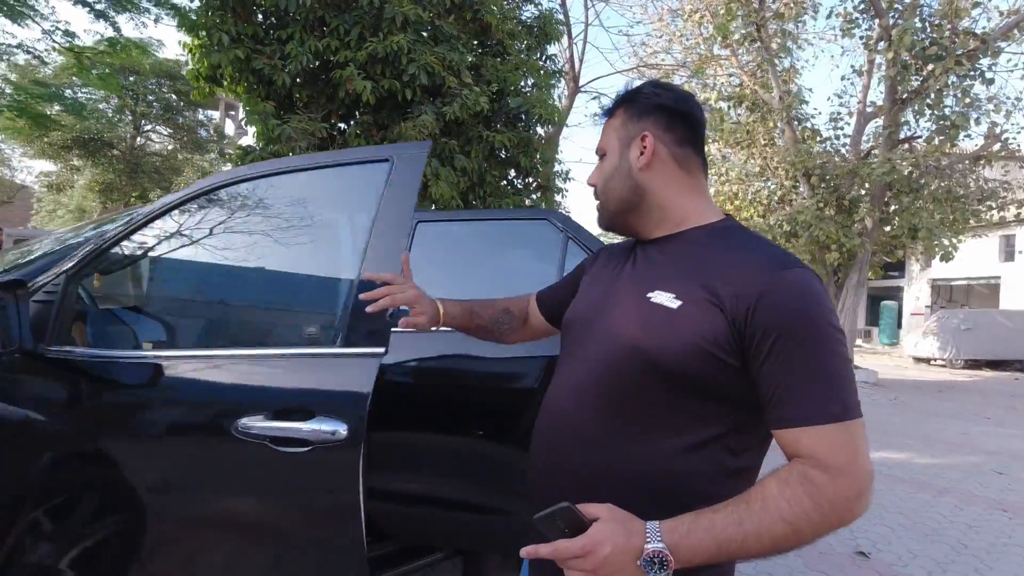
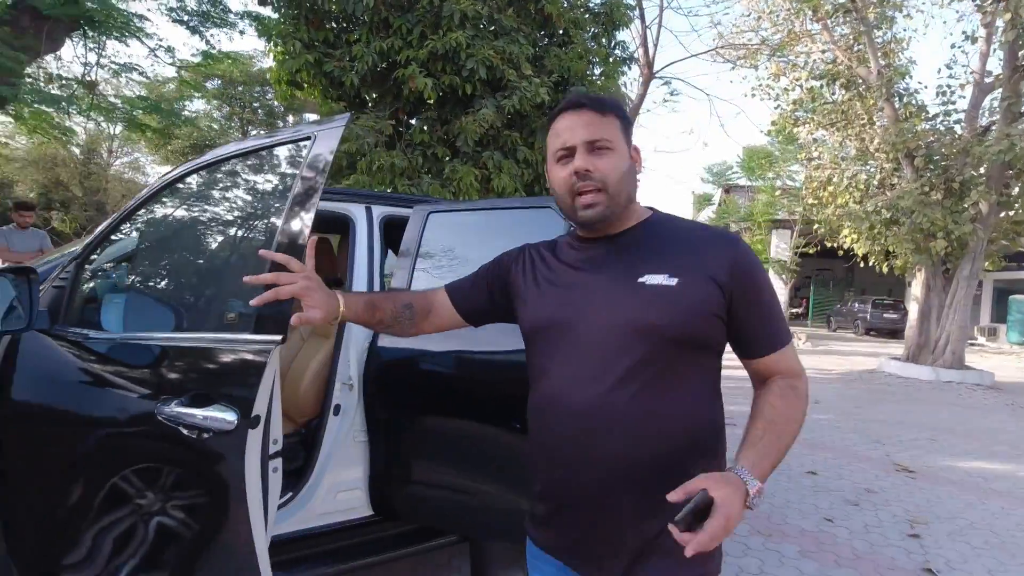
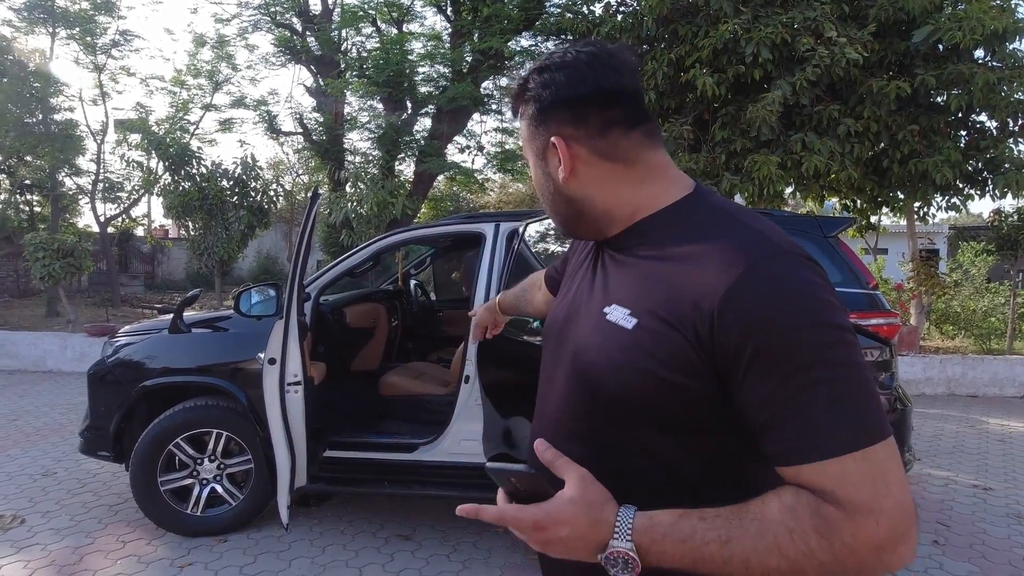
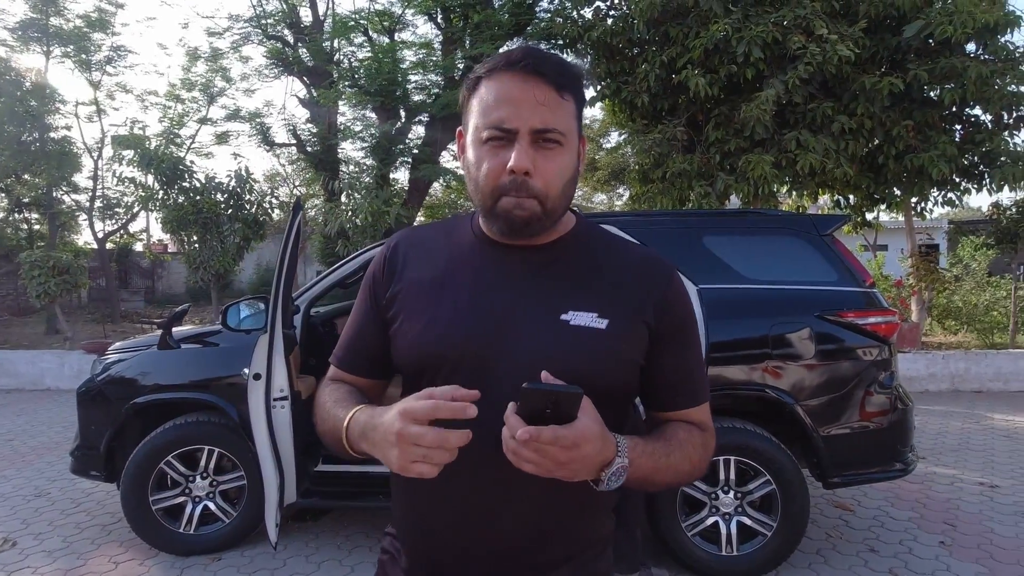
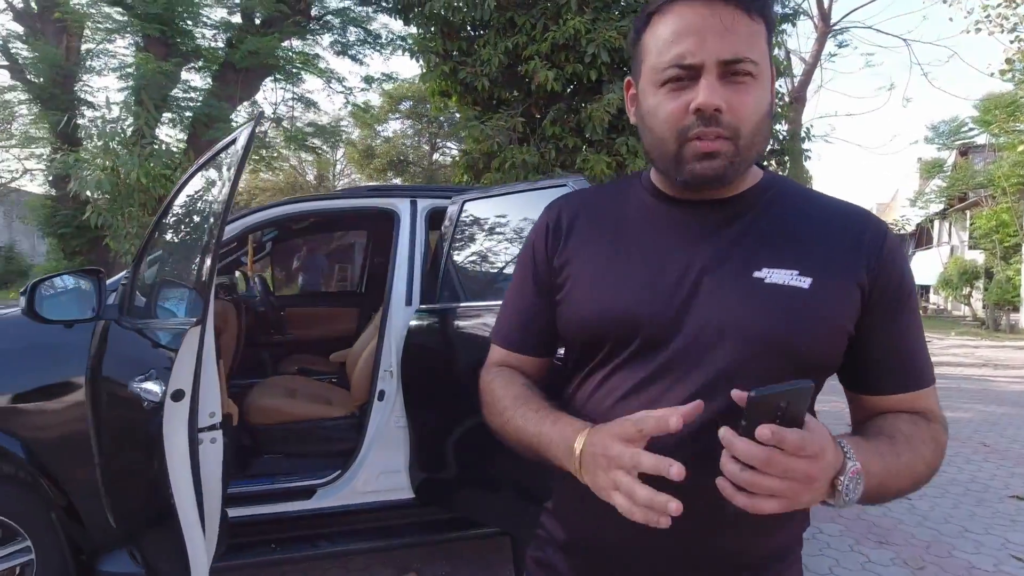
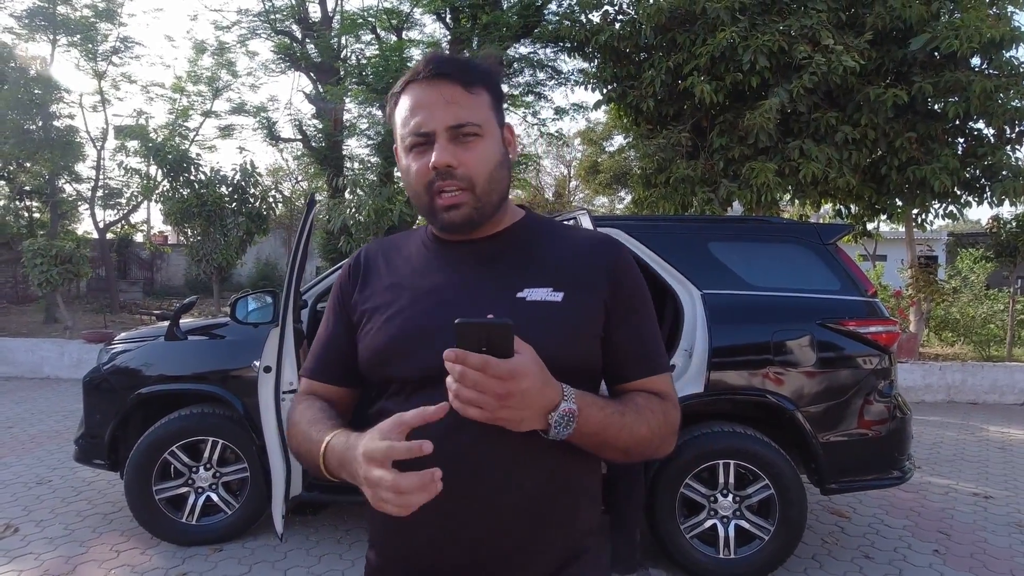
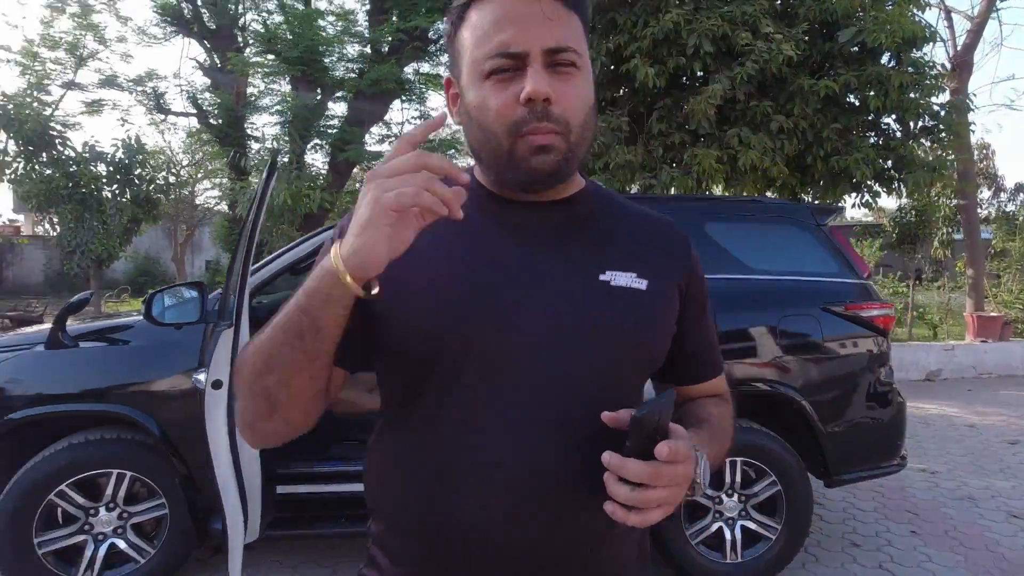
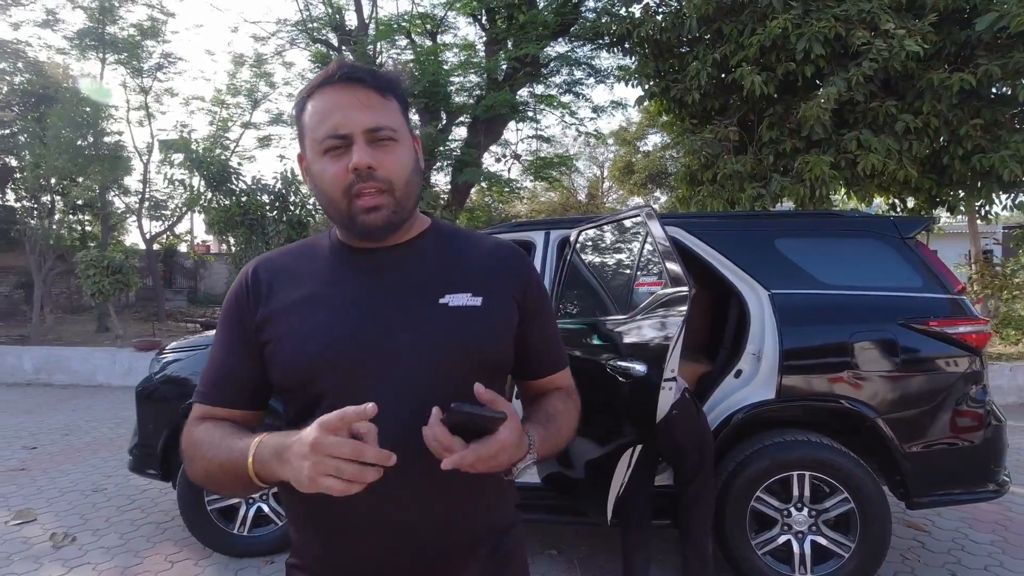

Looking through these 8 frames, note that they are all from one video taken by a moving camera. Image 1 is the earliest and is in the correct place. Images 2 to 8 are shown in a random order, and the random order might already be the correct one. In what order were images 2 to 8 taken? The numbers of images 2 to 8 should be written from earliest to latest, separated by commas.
2, 5, 7, 8, 4, 6, 3
